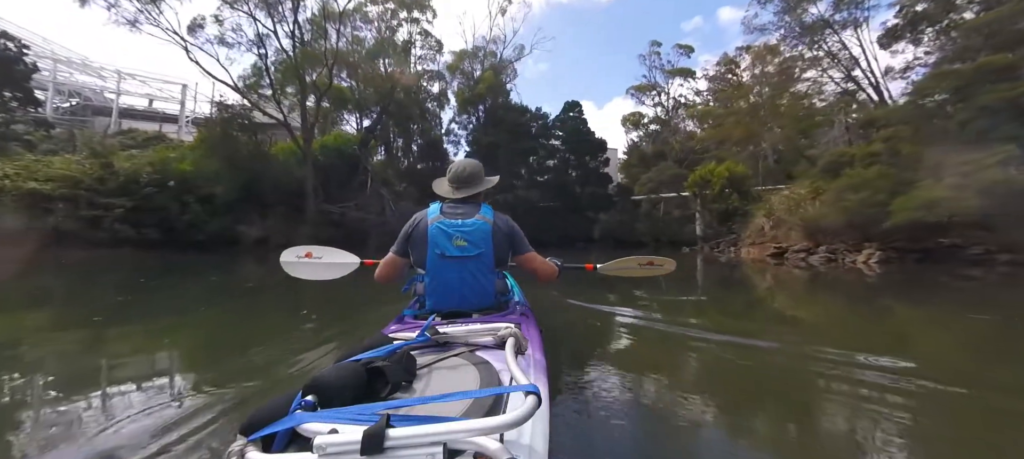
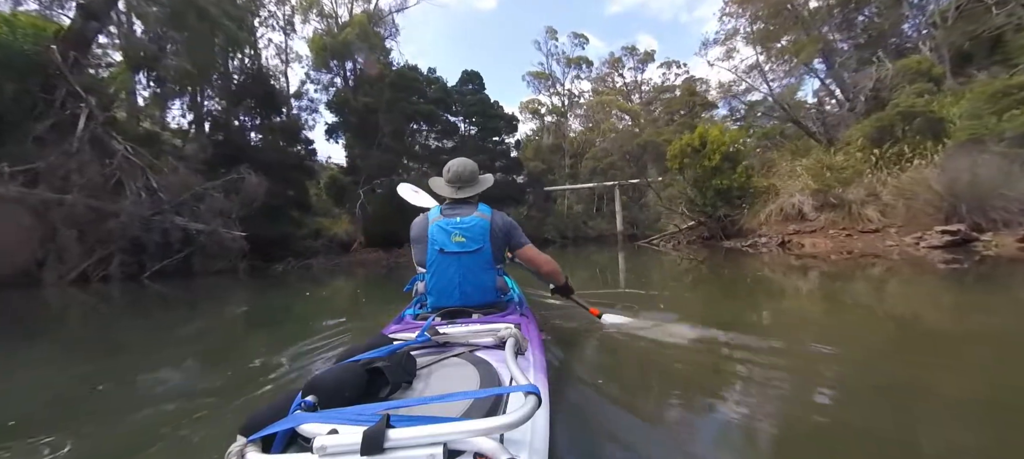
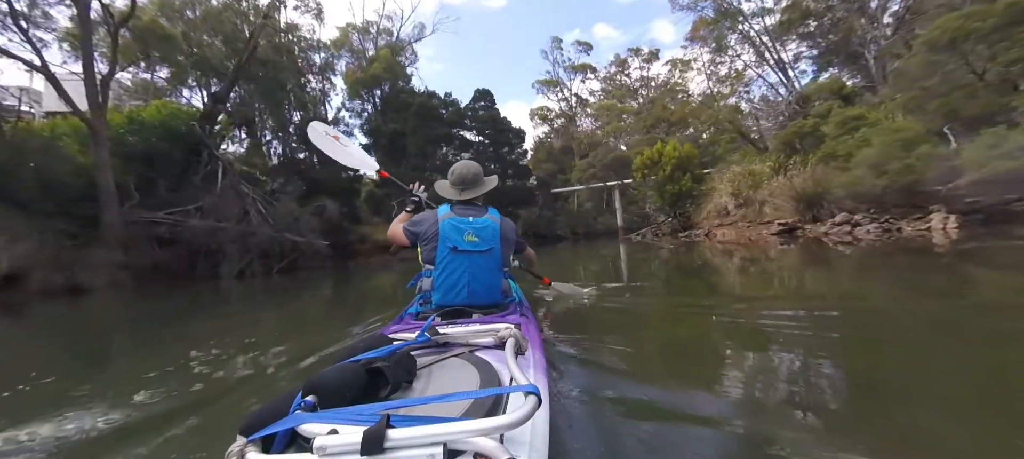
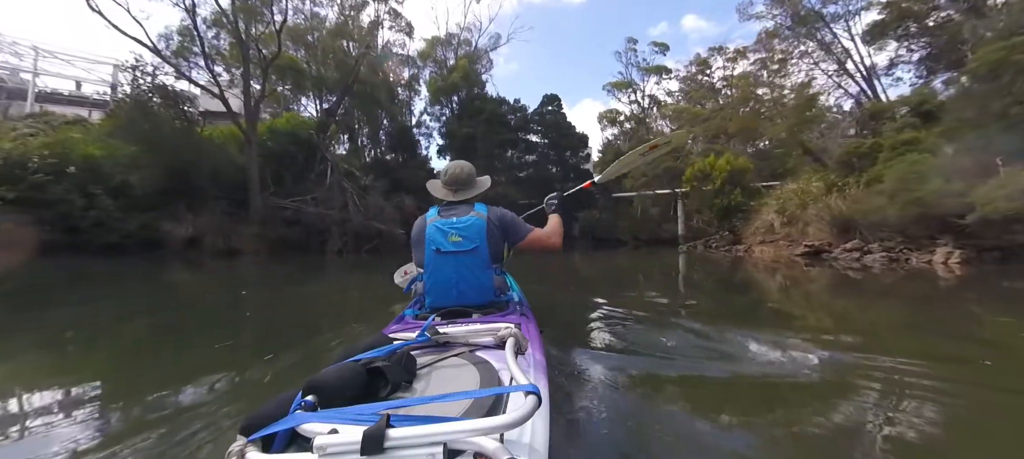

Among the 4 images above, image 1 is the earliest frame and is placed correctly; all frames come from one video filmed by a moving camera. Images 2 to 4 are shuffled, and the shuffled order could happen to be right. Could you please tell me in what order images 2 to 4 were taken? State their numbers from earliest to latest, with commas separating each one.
4, 3, 2
